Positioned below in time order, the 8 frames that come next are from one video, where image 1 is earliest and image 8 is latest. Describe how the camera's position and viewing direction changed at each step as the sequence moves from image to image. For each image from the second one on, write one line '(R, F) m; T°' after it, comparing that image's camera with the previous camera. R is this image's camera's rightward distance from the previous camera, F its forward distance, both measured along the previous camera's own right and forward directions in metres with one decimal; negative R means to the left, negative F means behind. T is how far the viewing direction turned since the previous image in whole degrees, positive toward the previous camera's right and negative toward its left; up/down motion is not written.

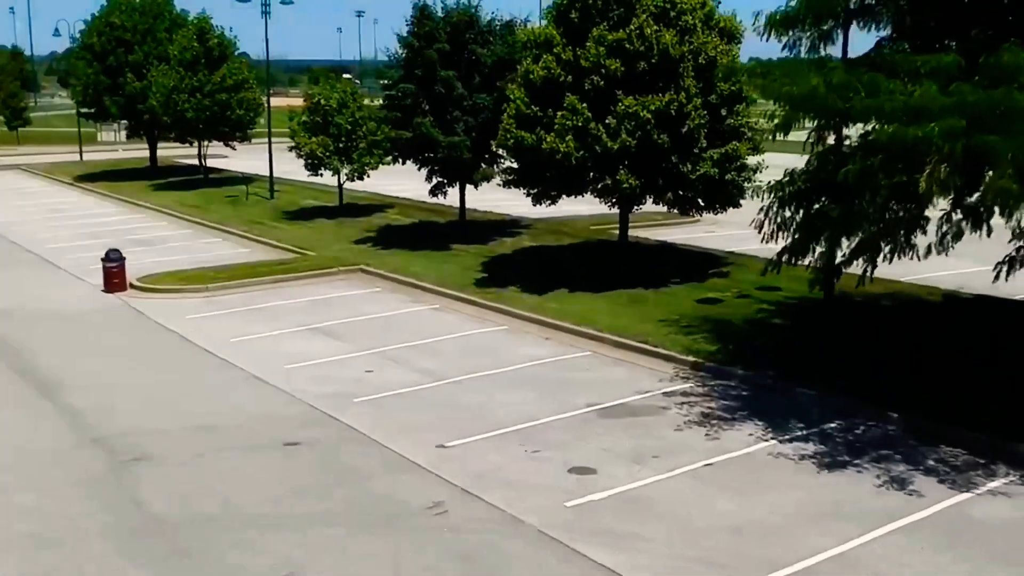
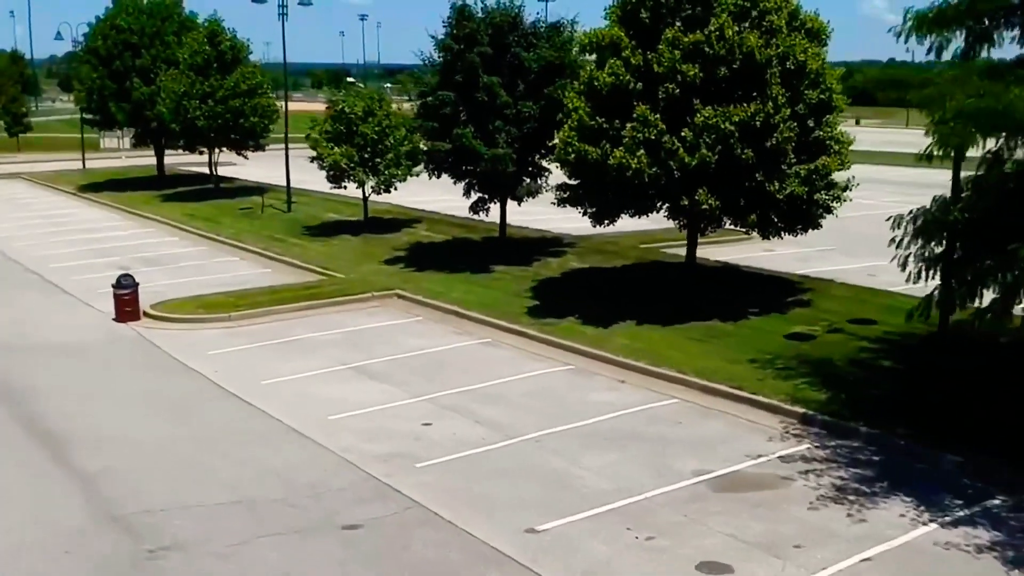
(-1.0, +2.1) m; 0°
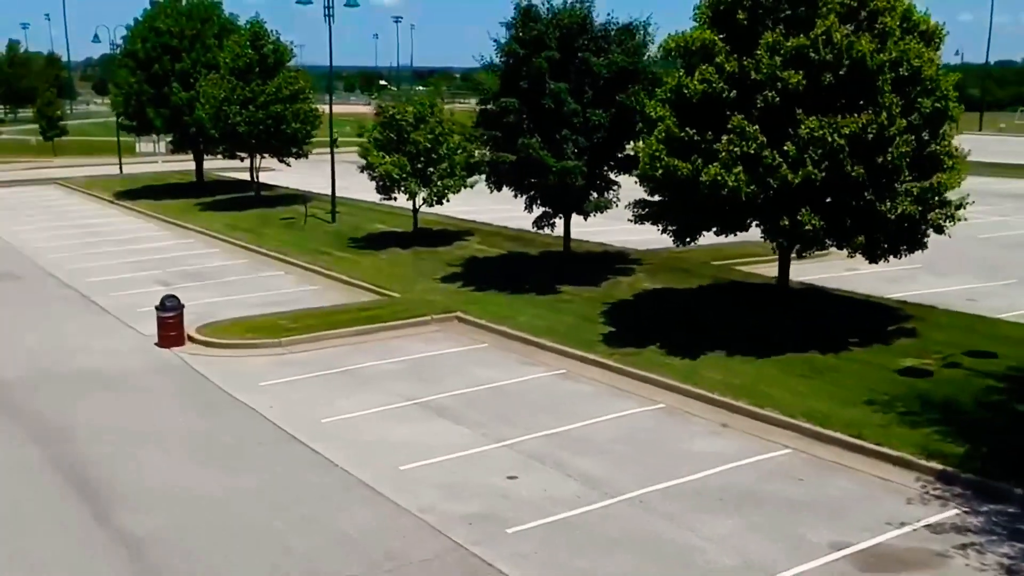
(-0.8, +1.6) m; -2°
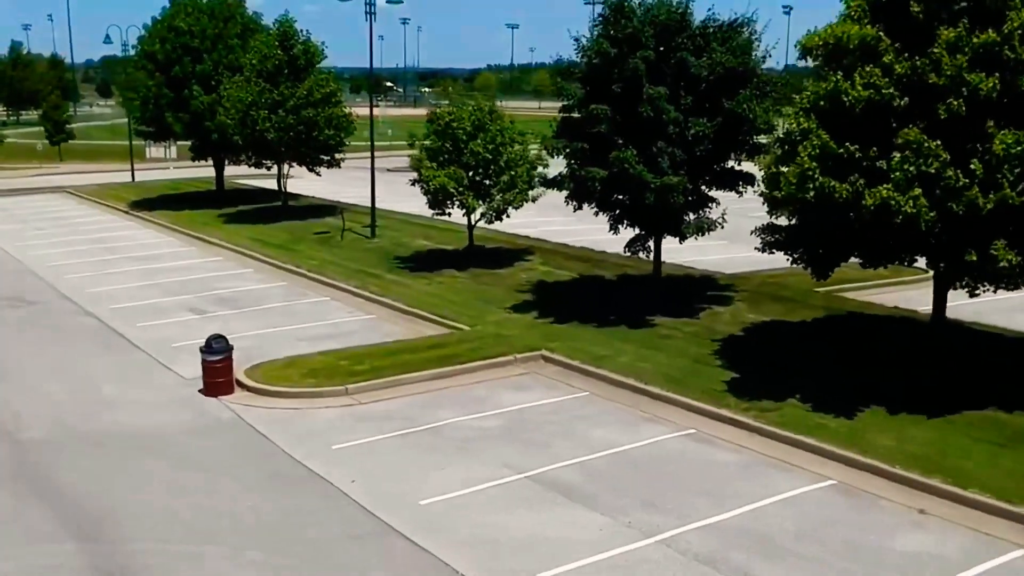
(-1.6, +2.7) m; 0°
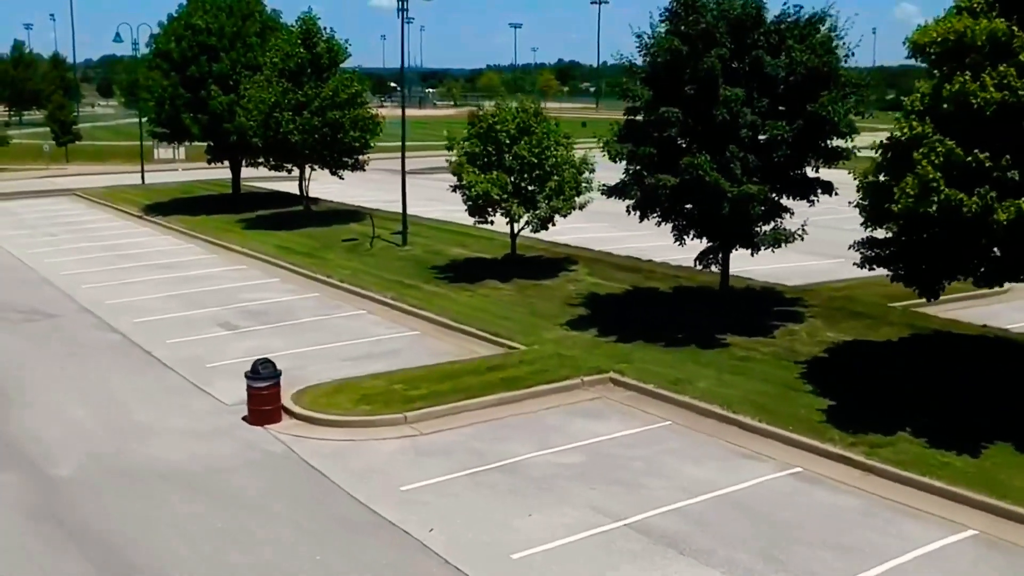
(-1.0, +1.4) m; 0°
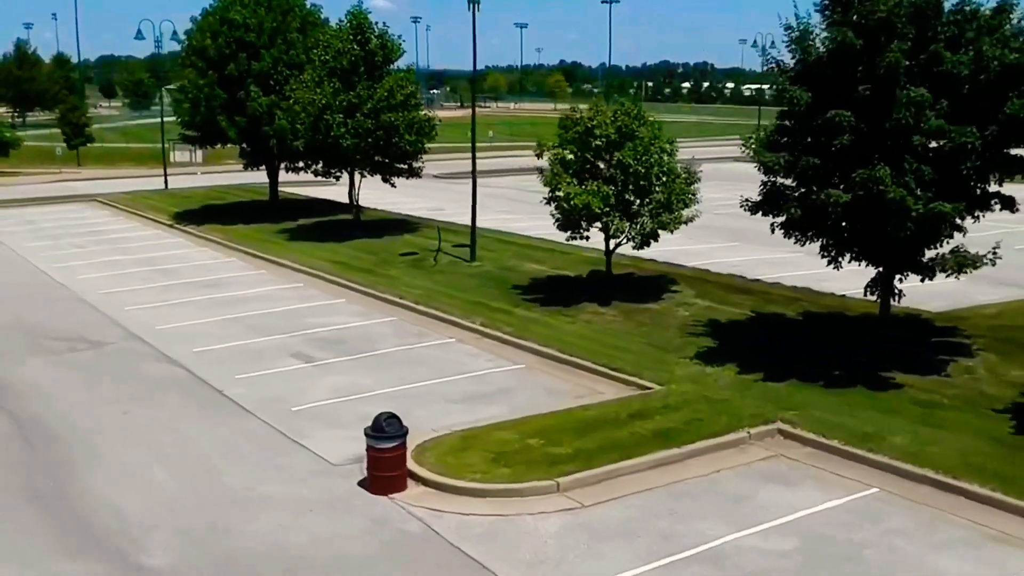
(-2.0, +2.5) m; 0°
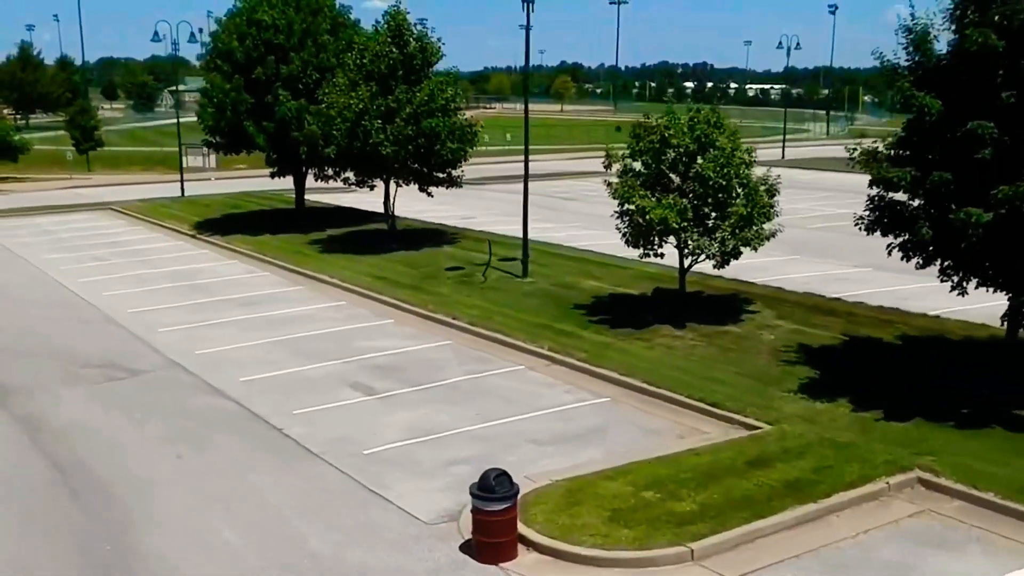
(-1.3, +1.6) m; 0°
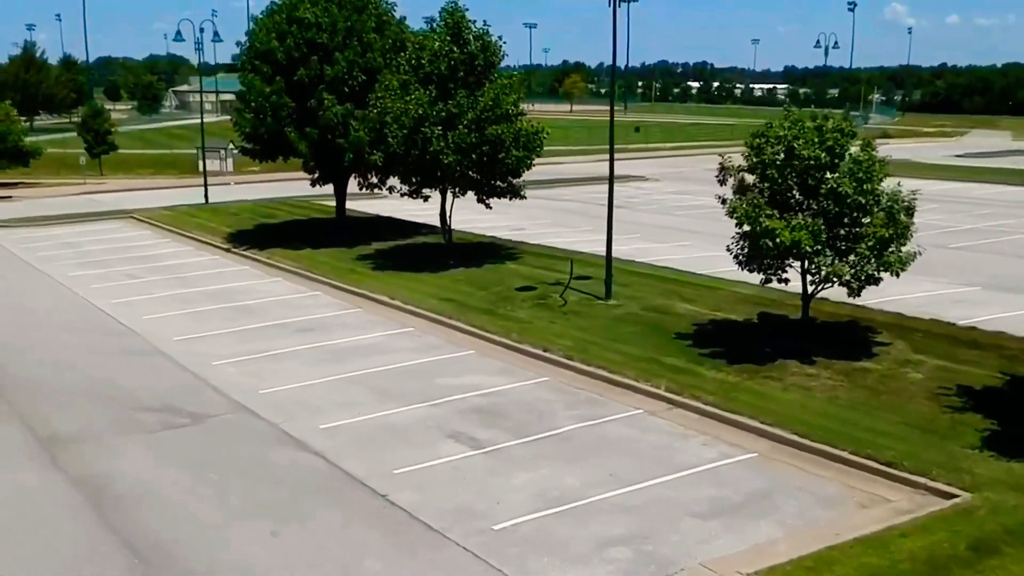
(-1.8, +2.2) m; 0°
